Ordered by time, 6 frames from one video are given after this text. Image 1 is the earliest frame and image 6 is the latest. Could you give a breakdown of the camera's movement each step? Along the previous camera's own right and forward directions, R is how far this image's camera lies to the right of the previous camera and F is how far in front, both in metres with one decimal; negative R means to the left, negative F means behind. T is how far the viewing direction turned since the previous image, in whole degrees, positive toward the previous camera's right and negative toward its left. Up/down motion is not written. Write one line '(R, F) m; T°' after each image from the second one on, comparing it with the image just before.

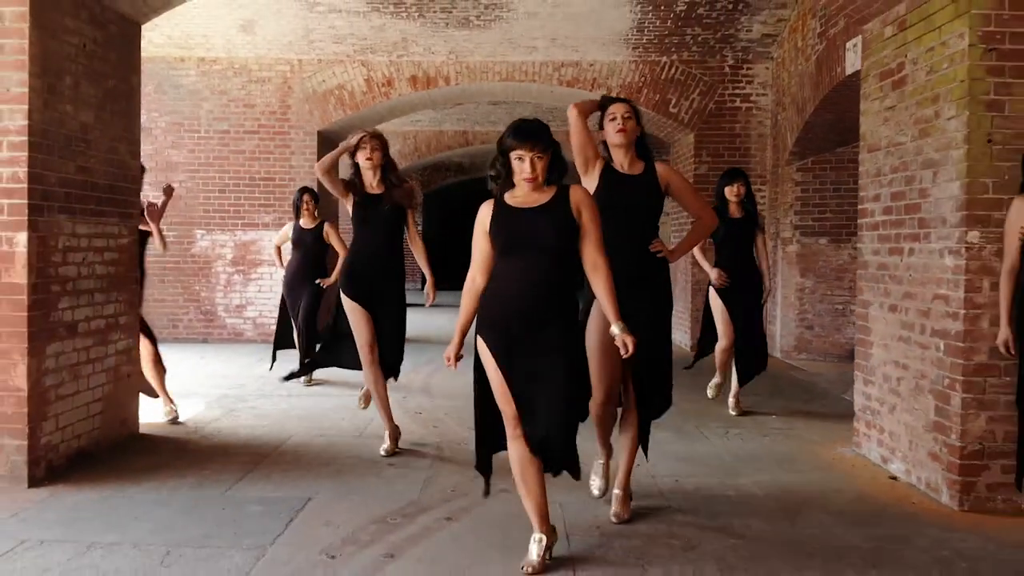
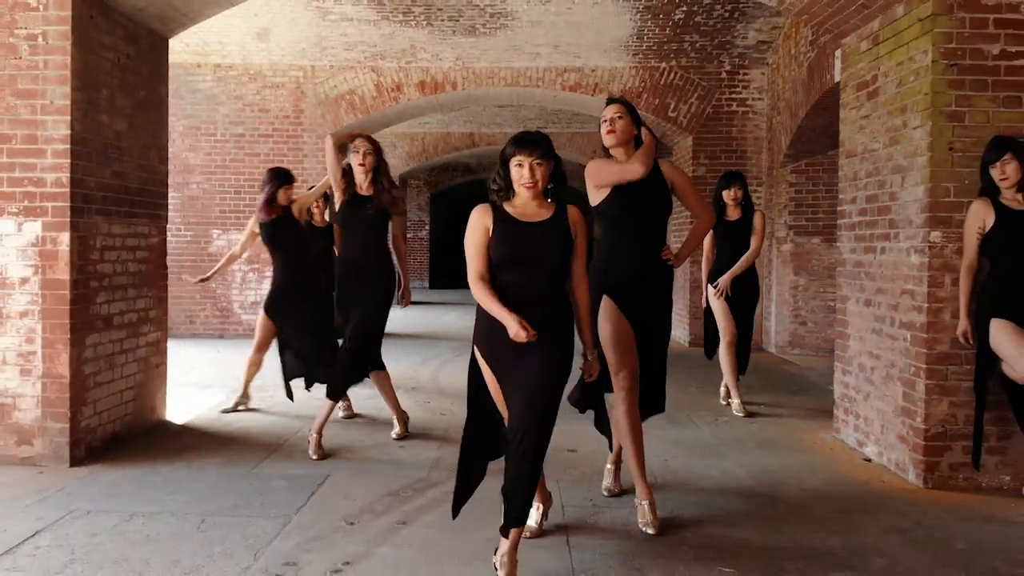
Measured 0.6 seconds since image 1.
(0.0, -0.3) m; 0°
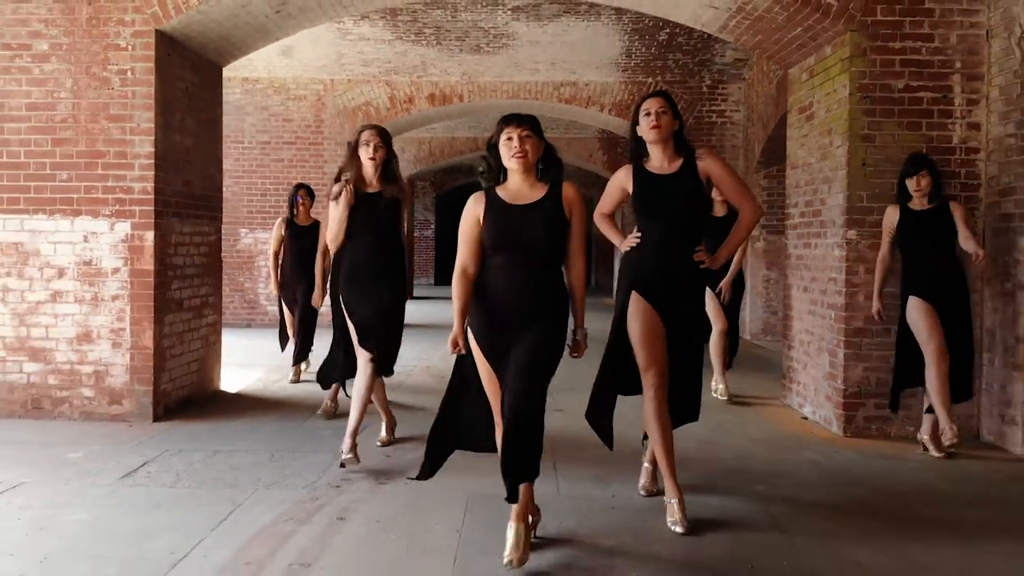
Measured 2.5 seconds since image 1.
(0.0, -0.9) m; 0°
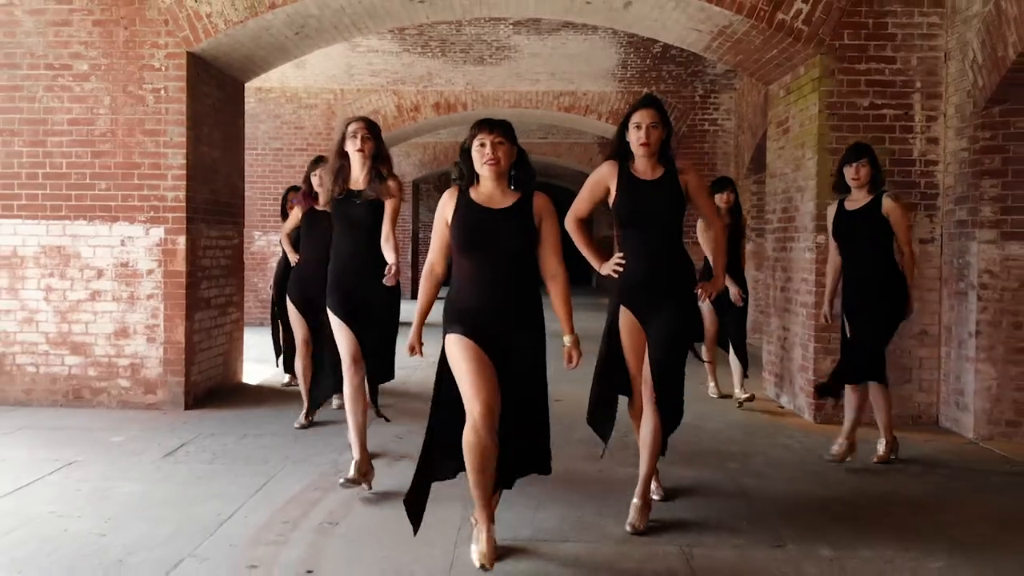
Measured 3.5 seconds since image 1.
(0.0, -0.4) m; 0°
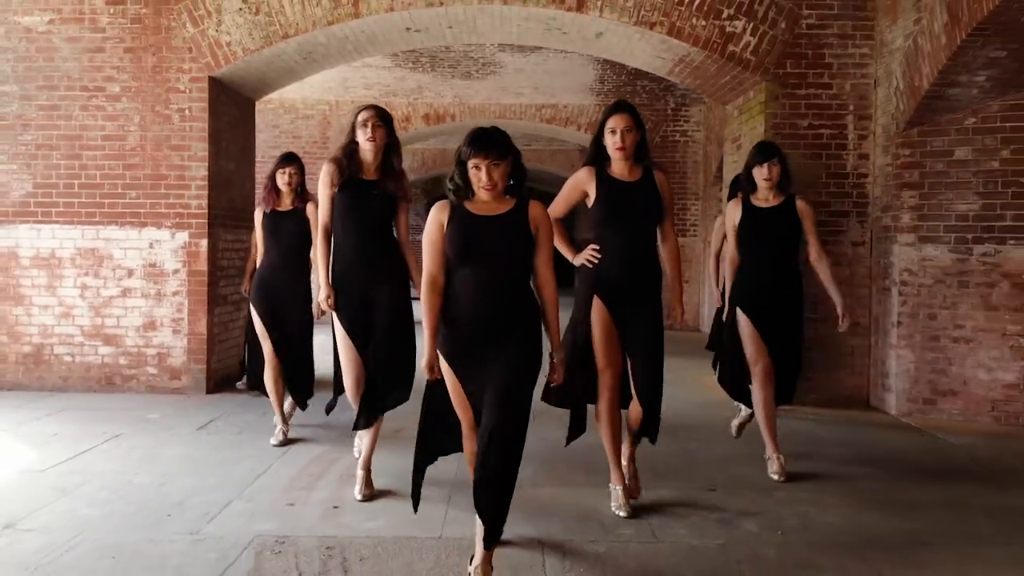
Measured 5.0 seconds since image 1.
(0.0, -0.7) m; +1°
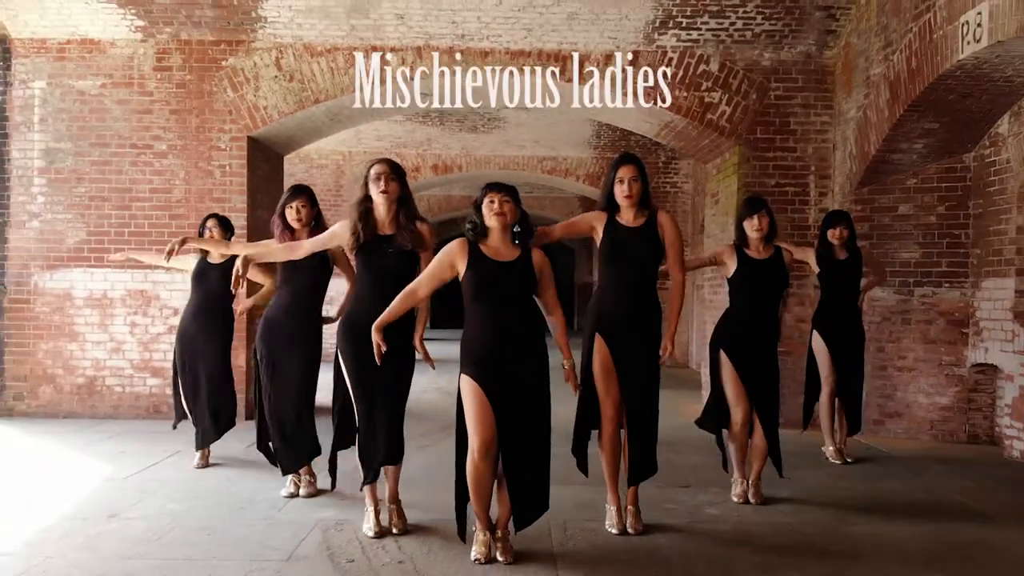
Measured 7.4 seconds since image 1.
(-0.1, -0.8) m; 0°
